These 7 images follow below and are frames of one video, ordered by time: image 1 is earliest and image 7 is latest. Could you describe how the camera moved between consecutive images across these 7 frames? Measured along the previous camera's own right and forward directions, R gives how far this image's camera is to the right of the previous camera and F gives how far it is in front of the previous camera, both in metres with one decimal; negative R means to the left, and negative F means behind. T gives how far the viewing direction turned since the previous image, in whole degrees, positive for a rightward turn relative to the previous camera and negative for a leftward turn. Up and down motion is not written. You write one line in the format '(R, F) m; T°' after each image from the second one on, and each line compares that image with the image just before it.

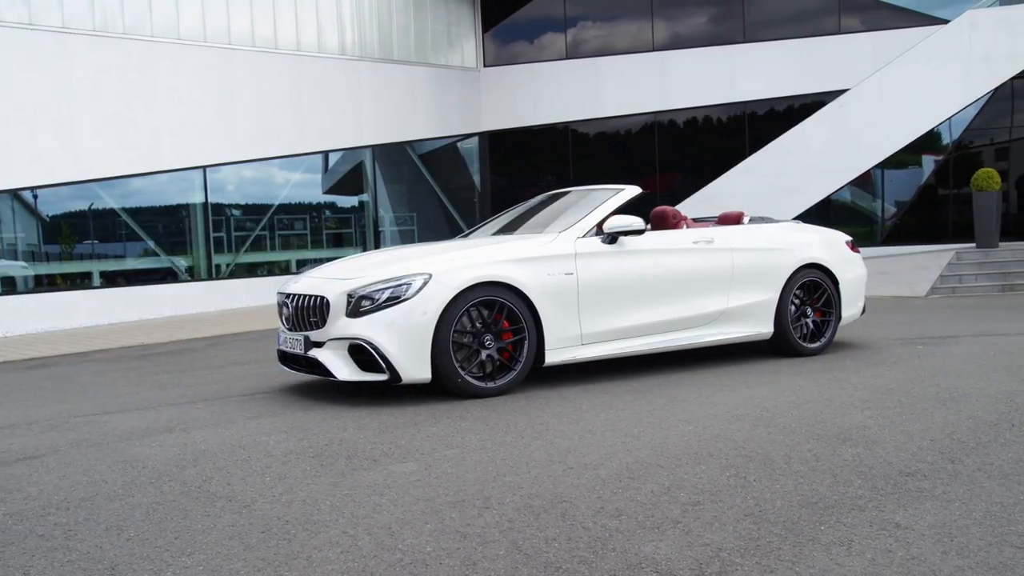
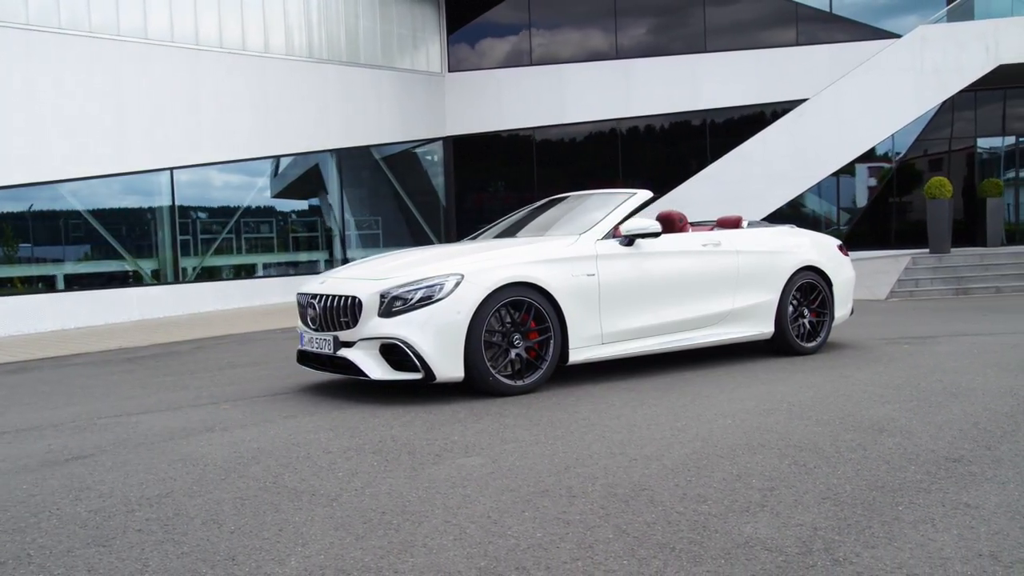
(-0.6, -0.1) m; +4°
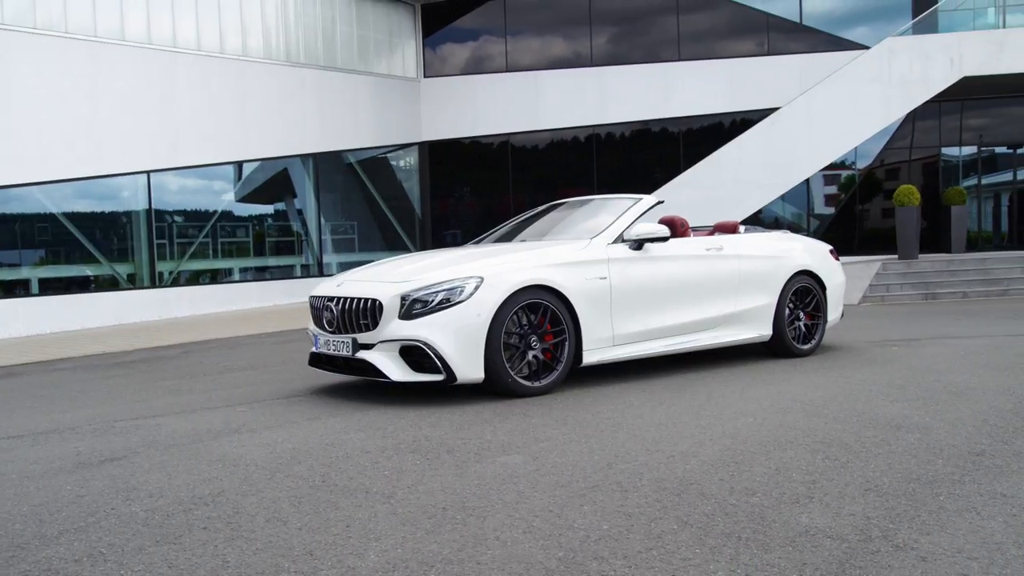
(-0.4, -0.1) m; +3°
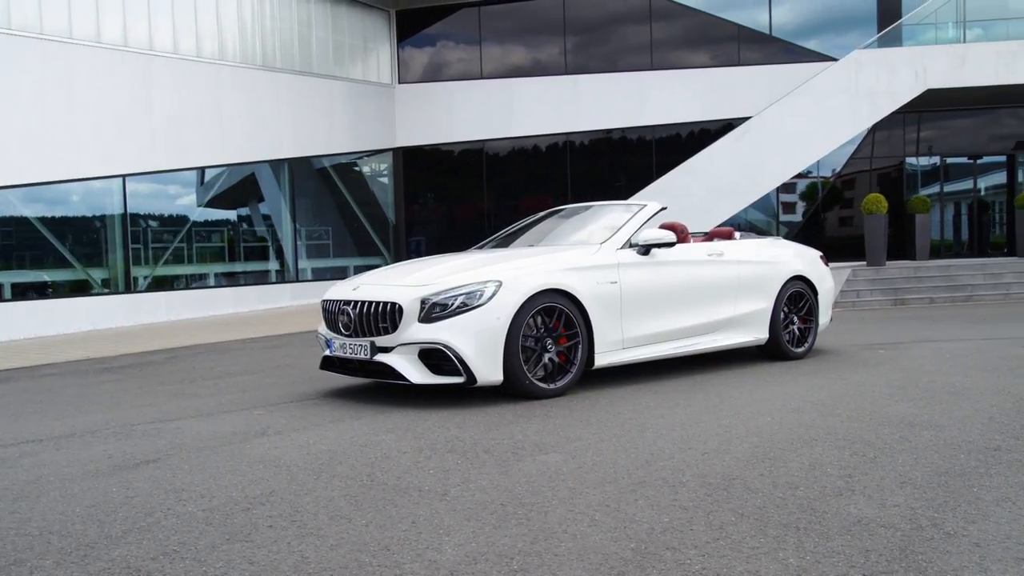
(-0.4, -0.1) m; +3°
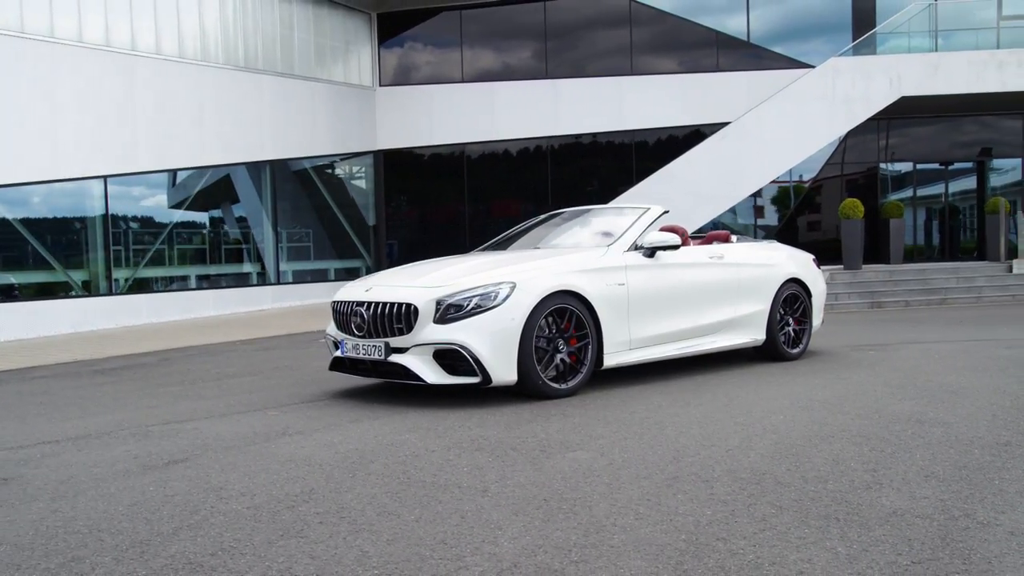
(-0.3, -0.1) m; +2°
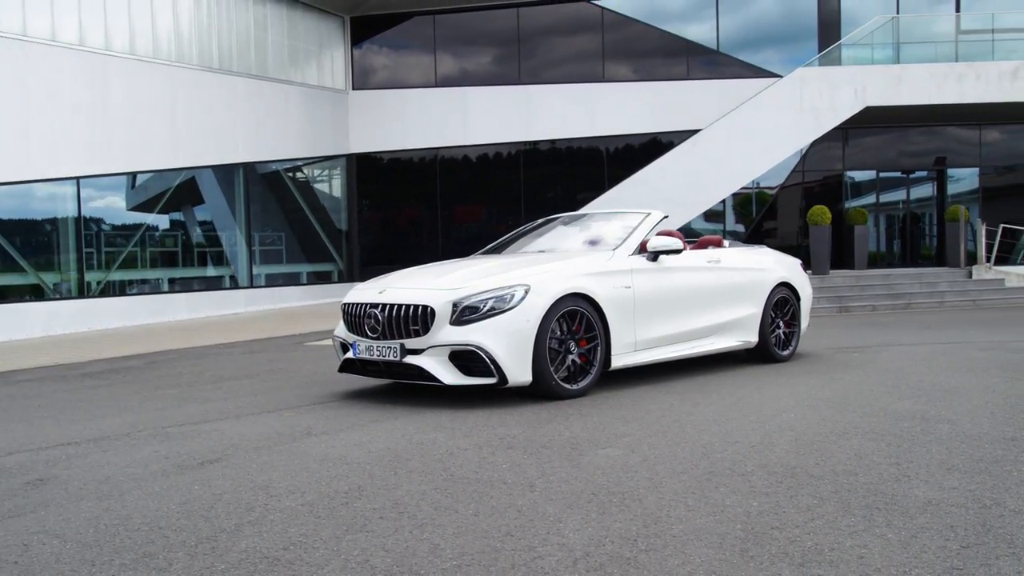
(-0.4, -0.1) m; +3°
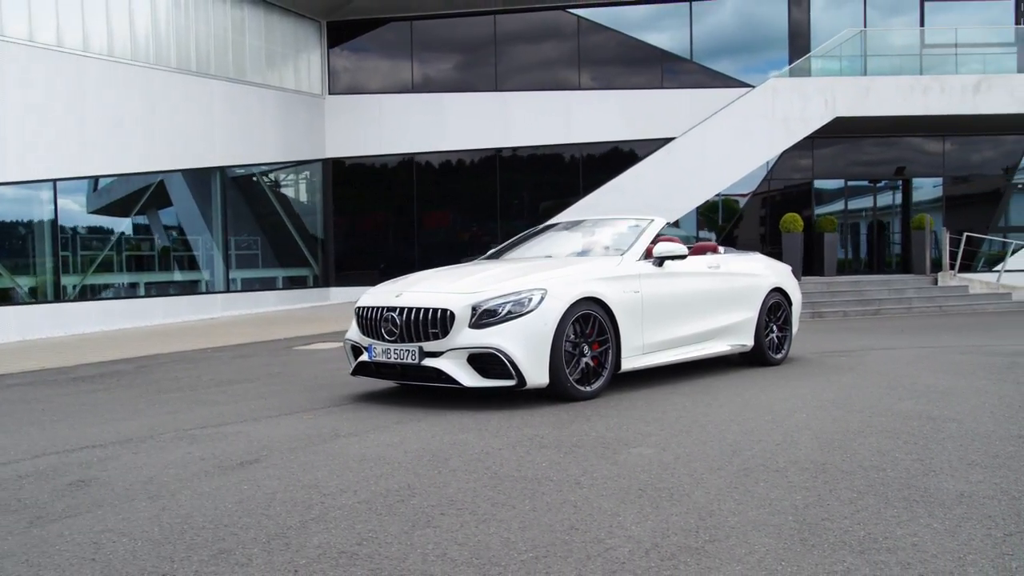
(-0.4, -0.1) m; +3°
